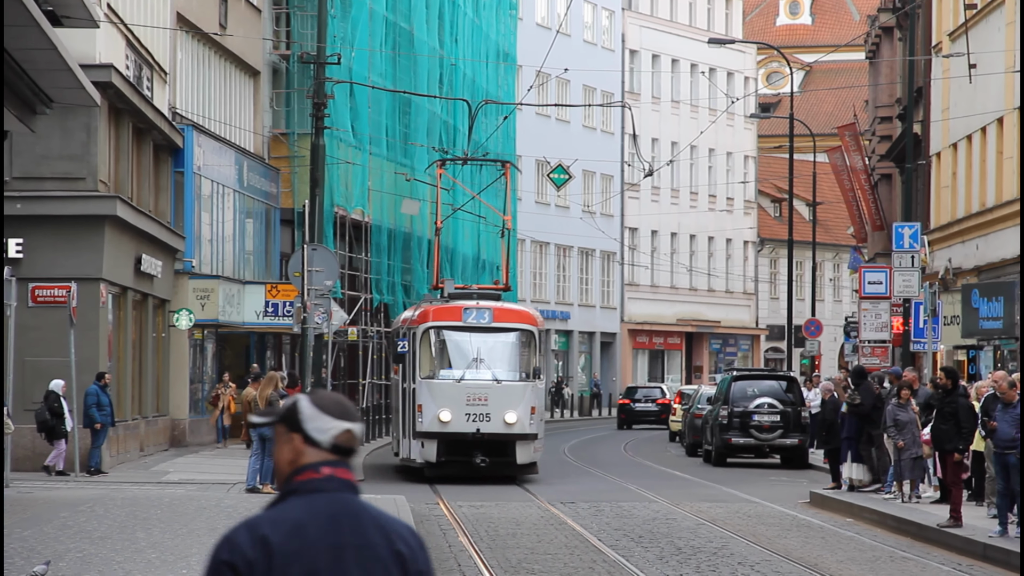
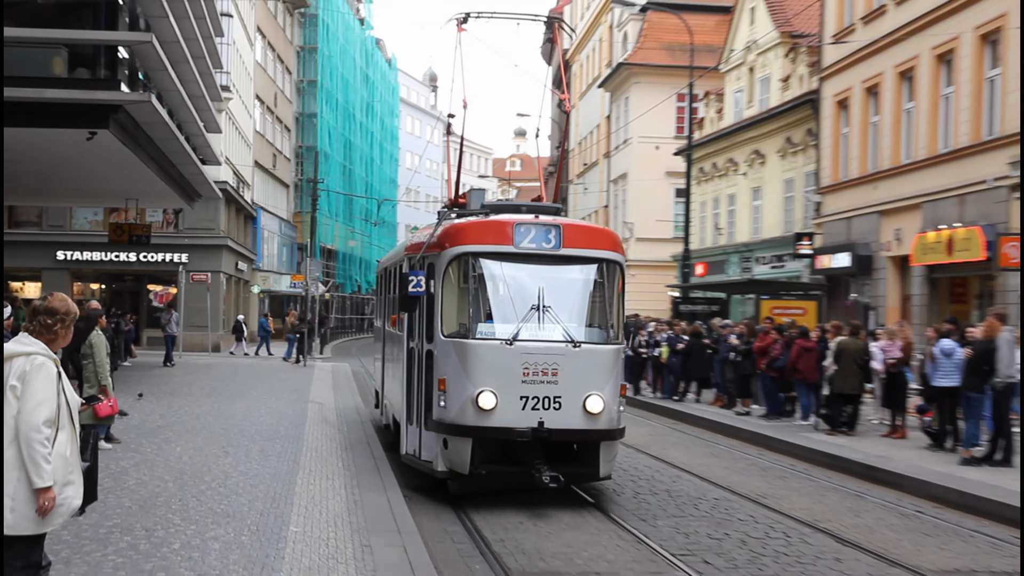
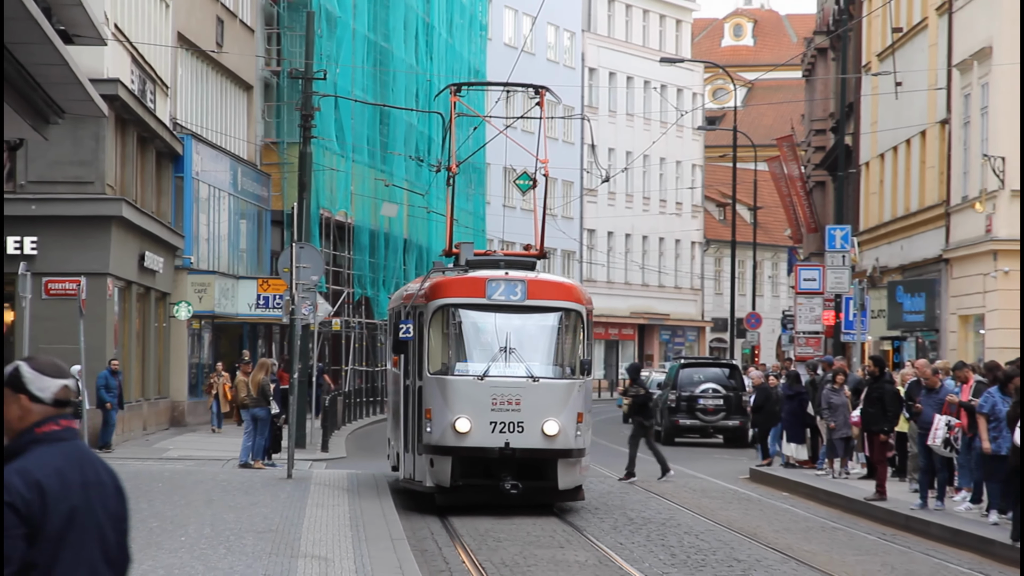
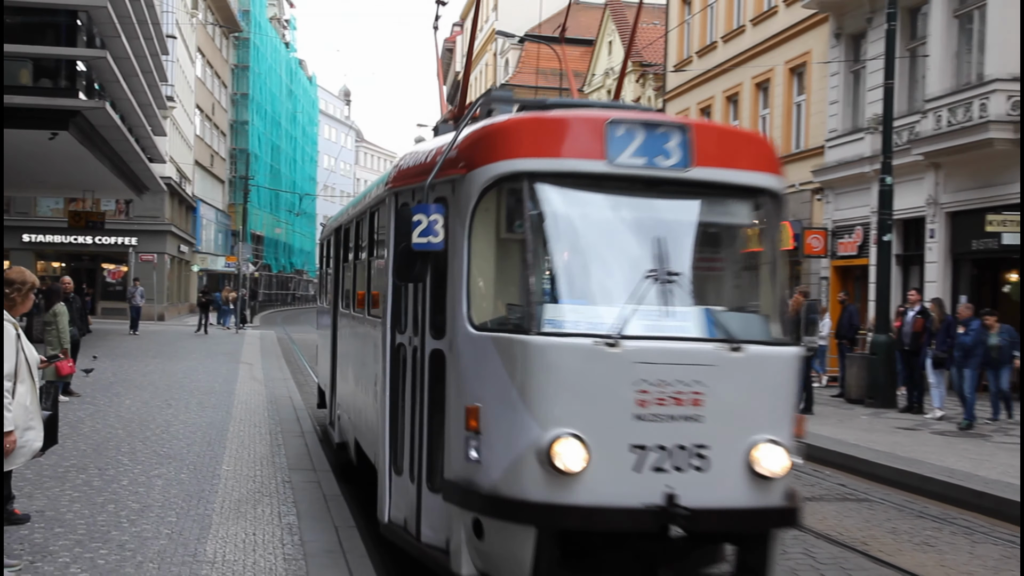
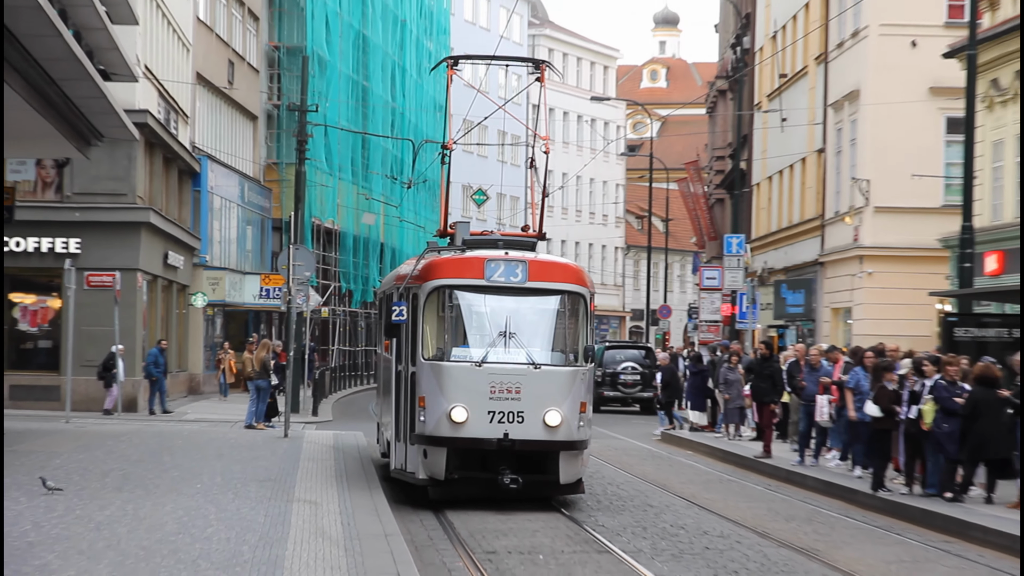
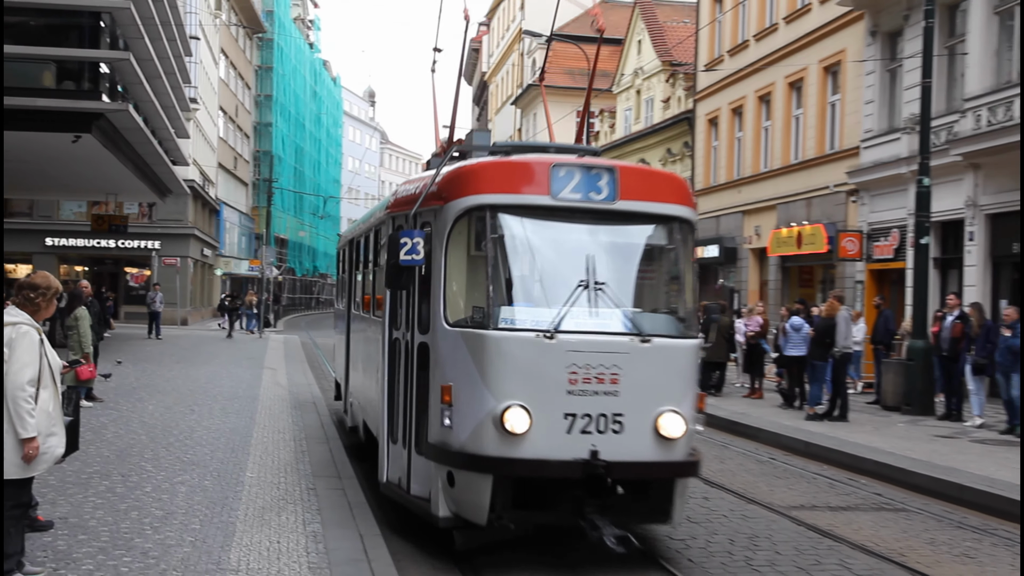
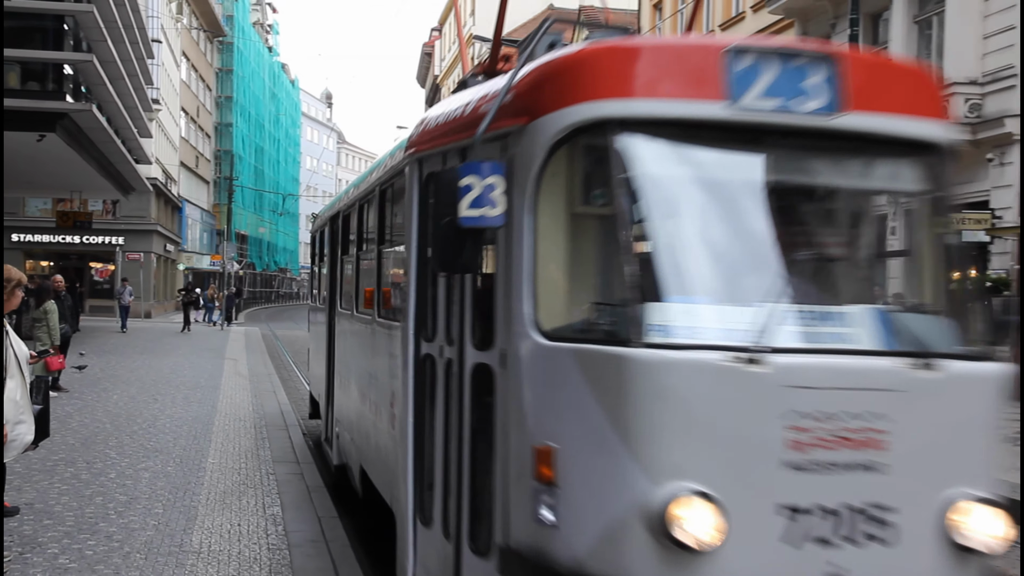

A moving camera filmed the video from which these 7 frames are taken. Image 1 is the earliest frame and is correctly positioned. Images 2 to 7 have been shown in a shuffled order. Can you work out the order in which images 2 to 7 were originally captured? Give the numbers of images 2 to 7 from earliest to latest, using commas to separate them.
3, 5, 2, 6, 4, 7
